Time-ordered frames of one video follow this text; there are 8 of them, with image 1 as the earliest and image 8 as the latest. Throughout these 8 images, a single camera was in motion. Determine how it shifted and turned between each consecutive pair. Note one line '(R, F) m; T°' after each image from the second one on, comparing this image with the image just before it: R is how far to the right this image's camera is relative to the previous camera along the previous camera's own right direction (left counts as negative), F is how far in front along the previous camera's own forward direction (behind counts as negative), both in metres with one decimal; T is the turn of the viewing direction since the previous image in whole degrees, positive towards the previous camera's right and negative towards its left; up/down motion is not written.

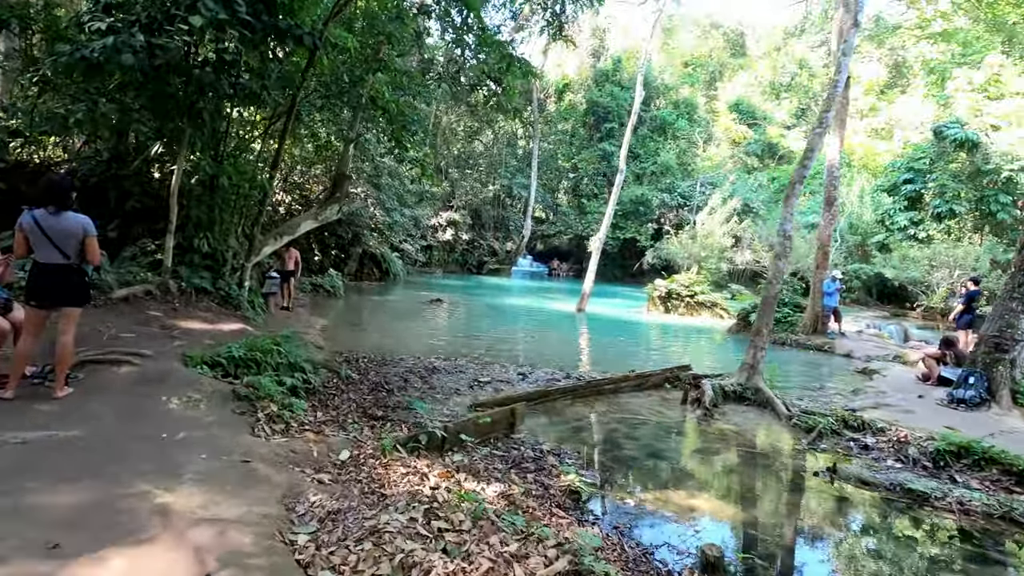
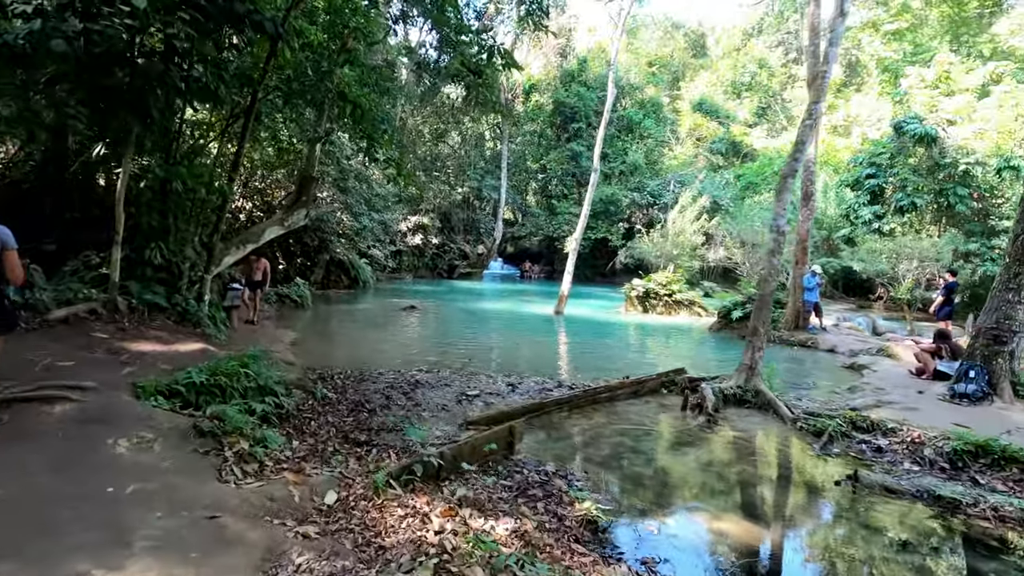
(-0.2, +0.5) m; +3°
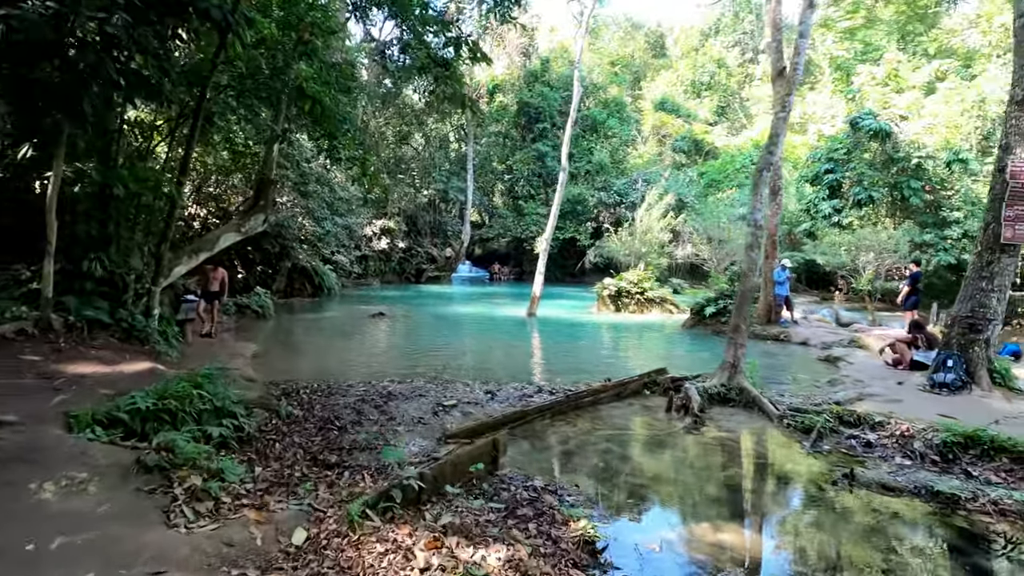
(-0.1, +0.3) m; +3°
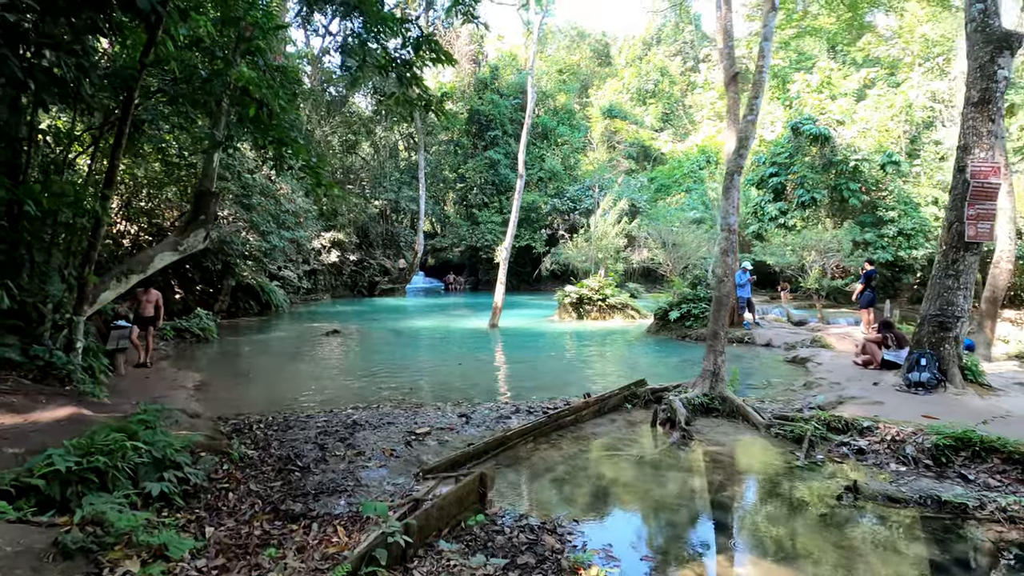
(-0.2, +0.4) m; +5°
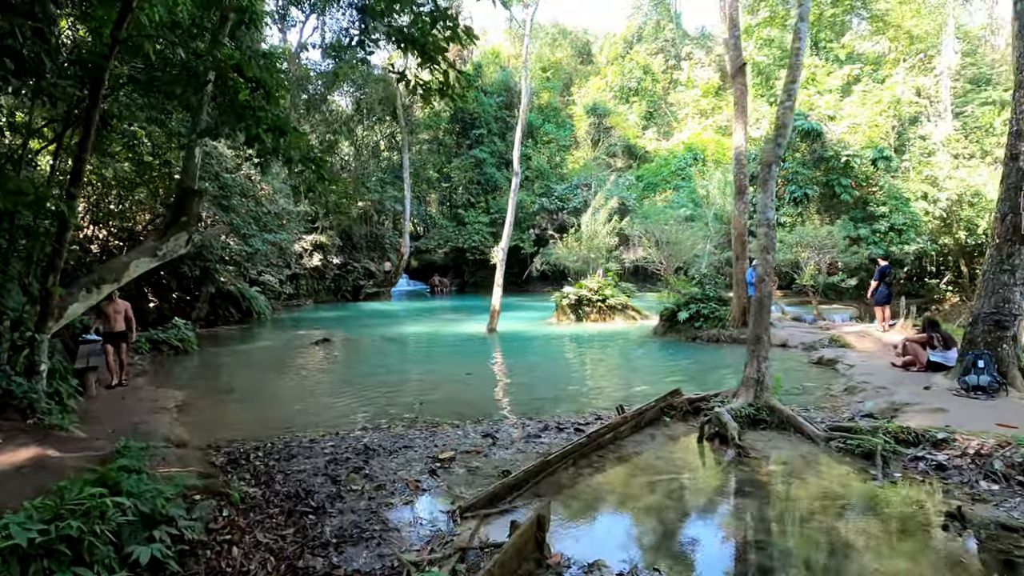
(-0.5, +0.7) m; +2°
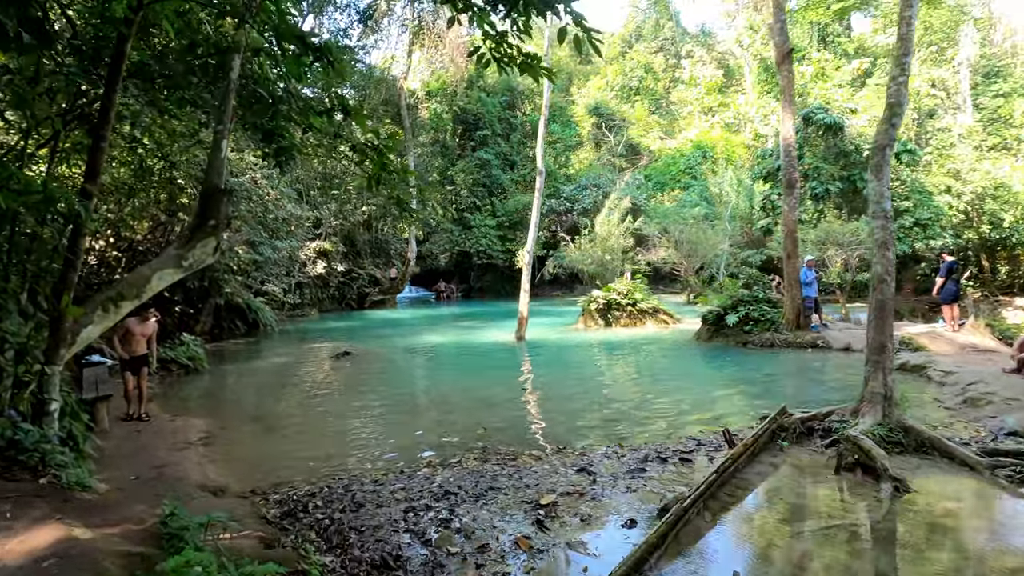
(-1.0, +0.9) m; +1°
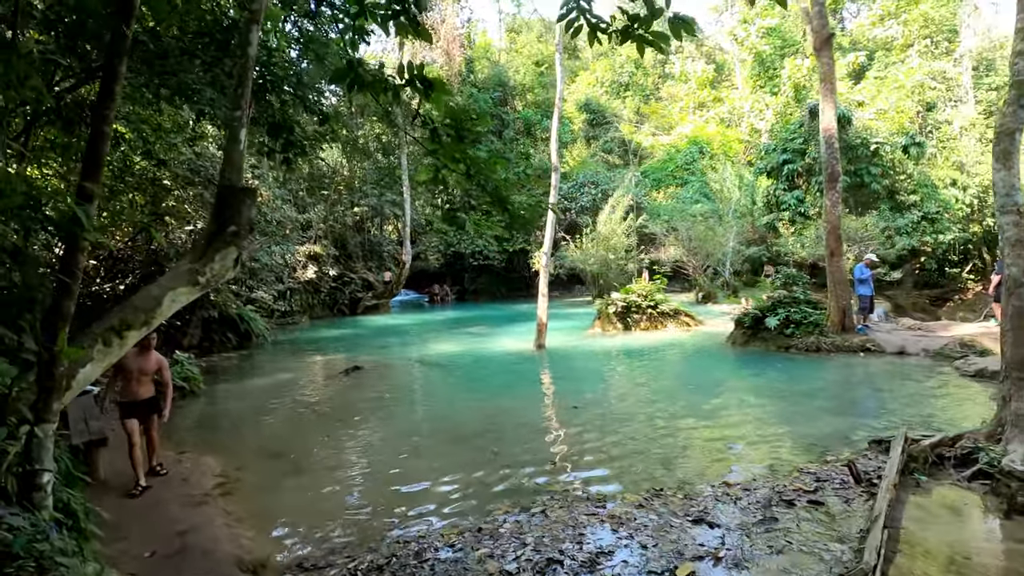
(-0.9, +0.9) m; +2°
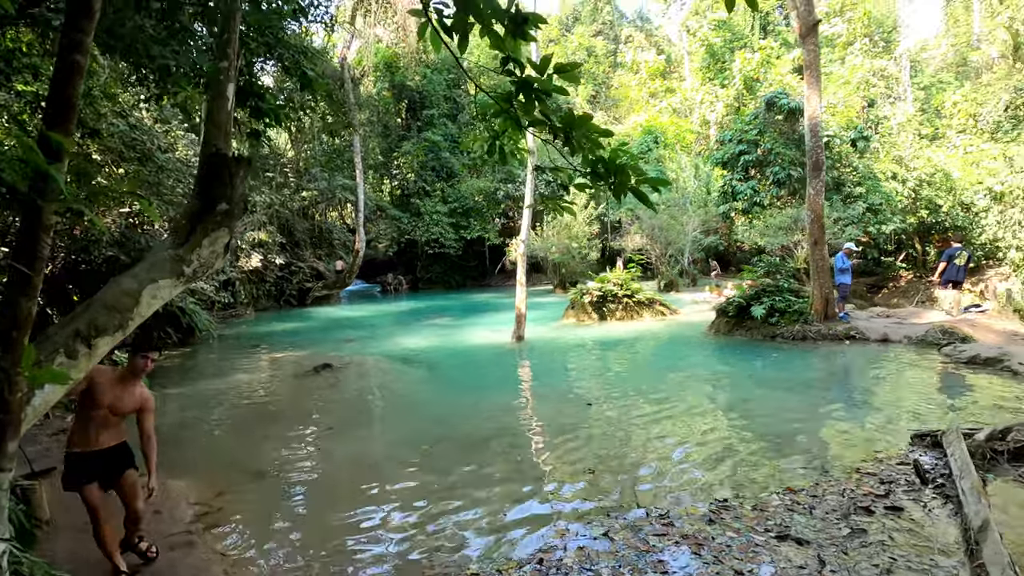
(-0.8, +0.7) m; +6°
